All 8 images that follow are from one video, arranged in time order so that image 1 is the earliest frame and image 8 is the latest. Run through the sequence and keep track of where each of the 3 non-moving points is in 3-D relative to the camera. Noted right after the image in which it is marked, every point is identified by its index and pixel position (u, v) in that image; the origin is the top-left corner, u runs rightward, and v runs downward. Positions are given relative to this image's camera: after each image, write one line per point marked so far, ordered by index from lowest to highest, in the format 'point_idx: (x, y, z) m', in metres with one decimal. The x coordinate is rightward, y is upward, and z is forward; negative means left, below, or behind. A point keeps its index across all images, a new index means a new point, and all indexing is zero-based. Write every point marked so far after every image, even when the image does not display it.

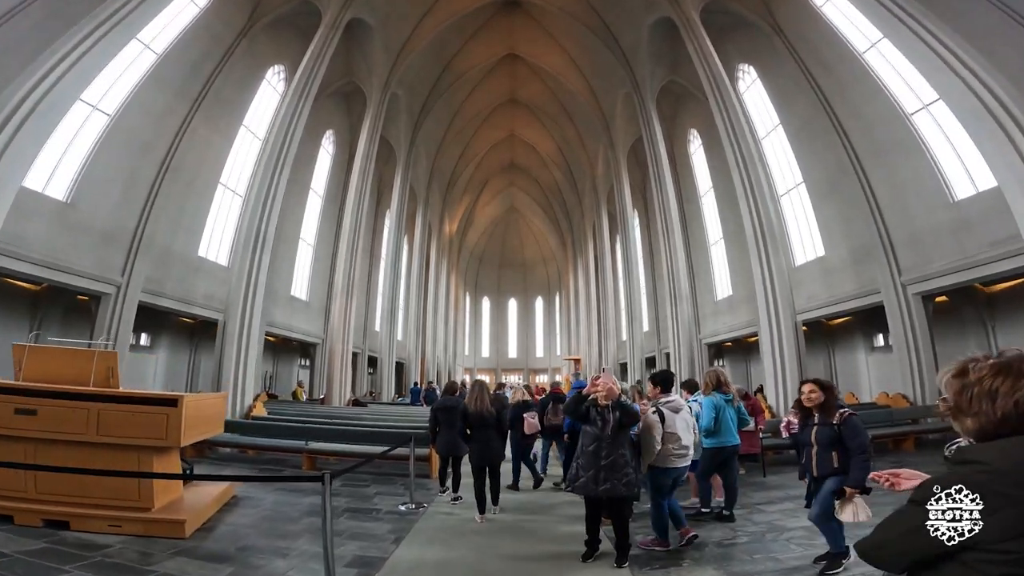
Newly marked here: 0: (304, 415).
0: (-4.2, -2.5, +9.5) m
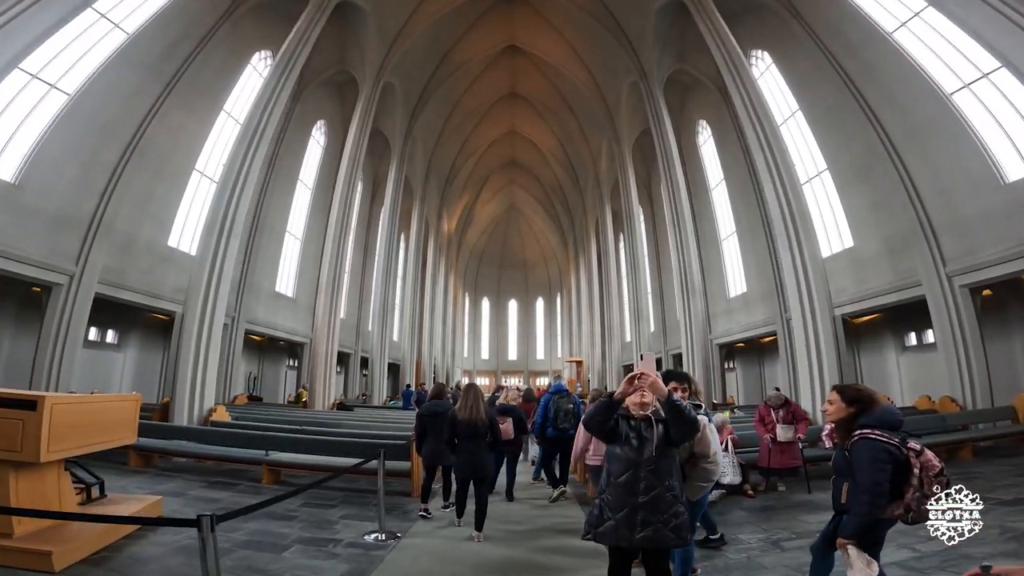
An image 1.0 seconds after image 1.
0: (-4.2, -2.3, +8.5) m
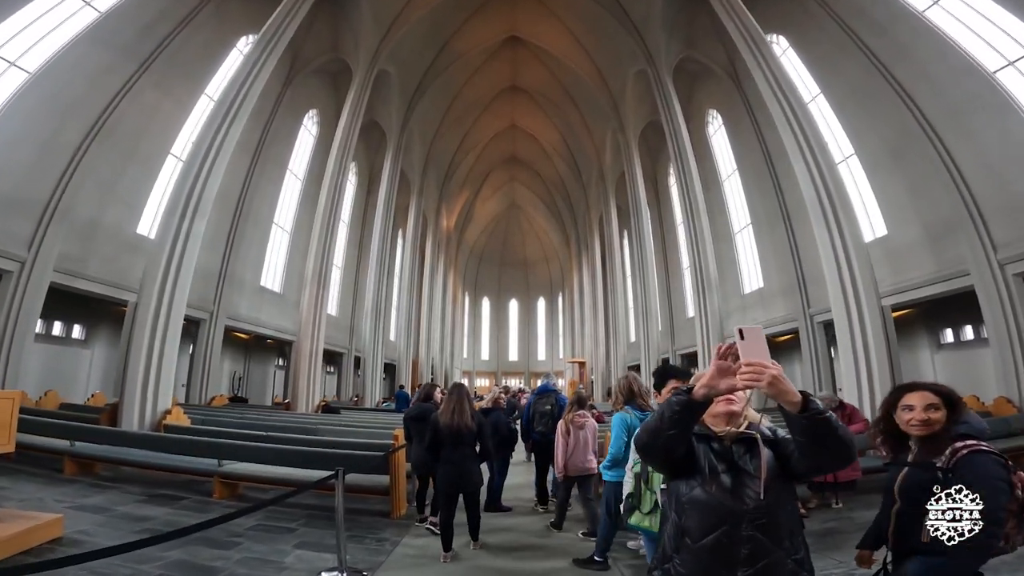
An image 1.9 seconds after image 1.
0: (-4.2, -2.1, +7.5) m
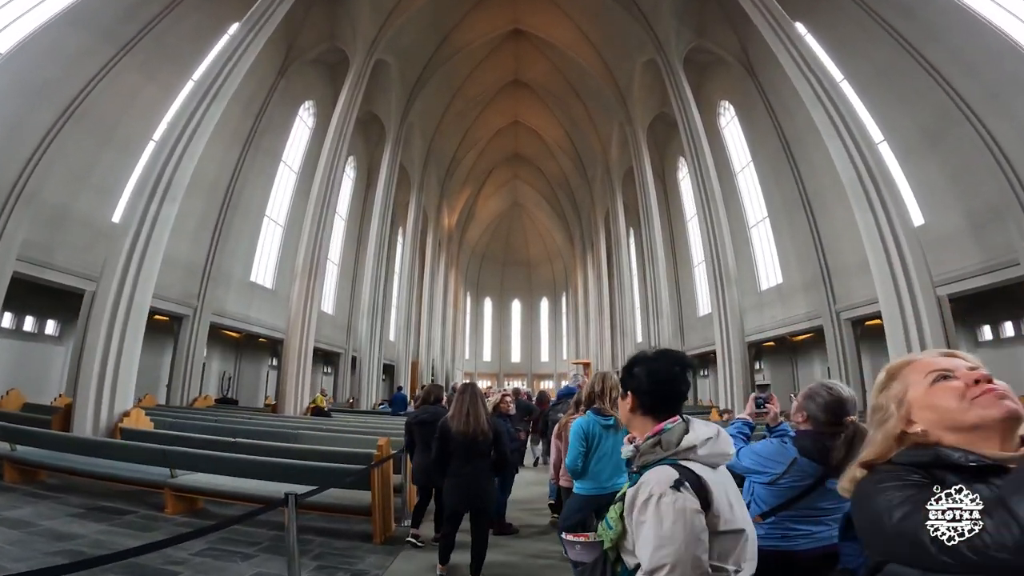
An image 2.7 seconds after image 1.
0: (-4.1, -1.9, +6.7) m
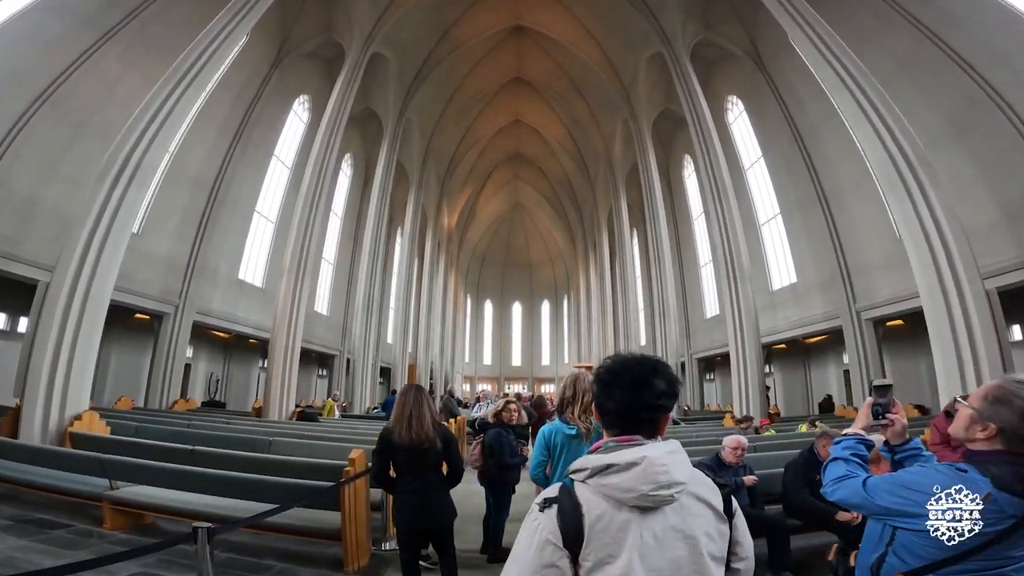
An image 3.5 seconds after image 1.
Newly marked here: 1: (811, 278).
0: (-4.2, -1.8, +6.1) m
1: (+7.8, +0.3, +12.9) m
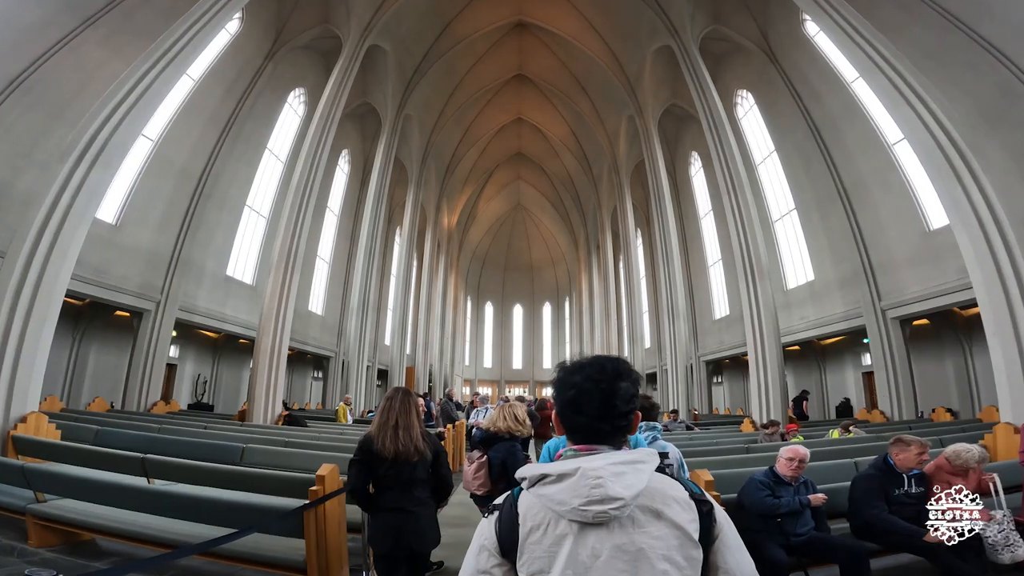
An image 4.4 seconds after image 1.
0: (-4.1, -1.7, +5.5) m
1: (+7.9, +0.3, +12.3) m
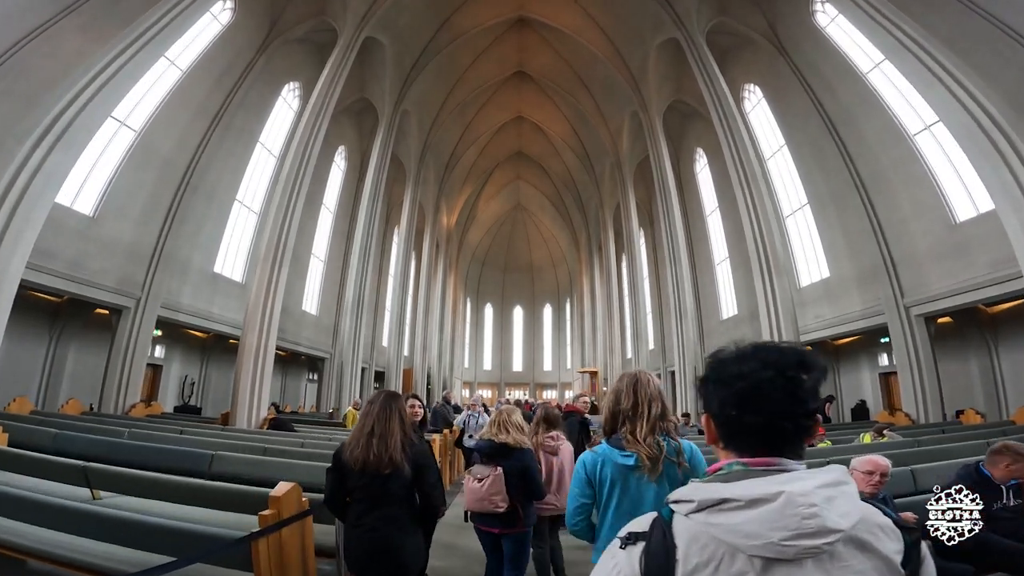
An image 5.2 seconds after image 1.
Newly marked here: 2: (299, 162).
0: (-4.1, -1.6, +4.9) m
1: (+7.9, +0.4, +11.8) m
2: (-5.2, +3.1, +12.1) m
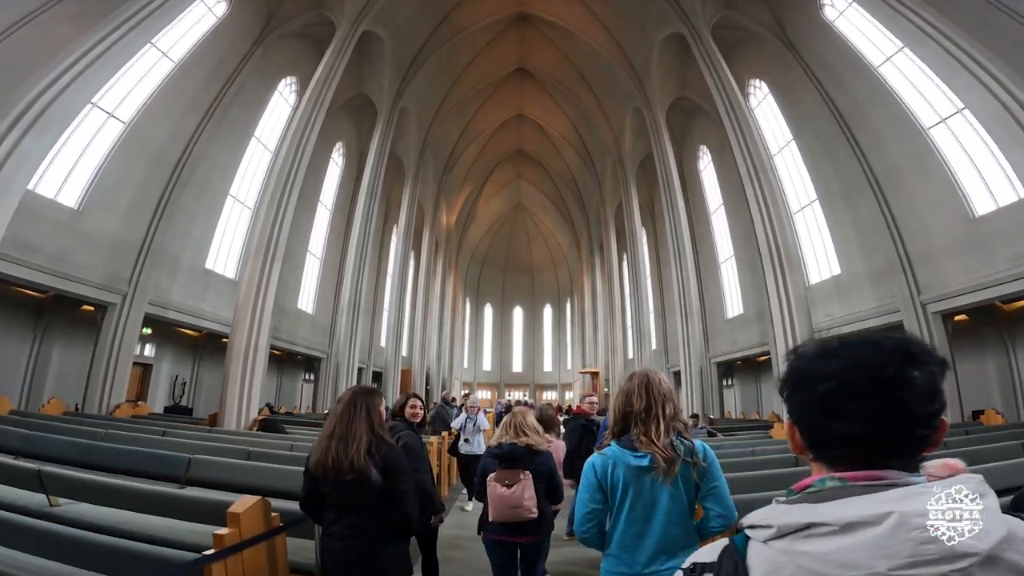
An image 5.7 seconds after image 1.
0: (-4.1, -1.5, +4.6) m
1: (+7.9, +0.4, +11.4) m
2: (-5.2, +3.1, +11.8) m
